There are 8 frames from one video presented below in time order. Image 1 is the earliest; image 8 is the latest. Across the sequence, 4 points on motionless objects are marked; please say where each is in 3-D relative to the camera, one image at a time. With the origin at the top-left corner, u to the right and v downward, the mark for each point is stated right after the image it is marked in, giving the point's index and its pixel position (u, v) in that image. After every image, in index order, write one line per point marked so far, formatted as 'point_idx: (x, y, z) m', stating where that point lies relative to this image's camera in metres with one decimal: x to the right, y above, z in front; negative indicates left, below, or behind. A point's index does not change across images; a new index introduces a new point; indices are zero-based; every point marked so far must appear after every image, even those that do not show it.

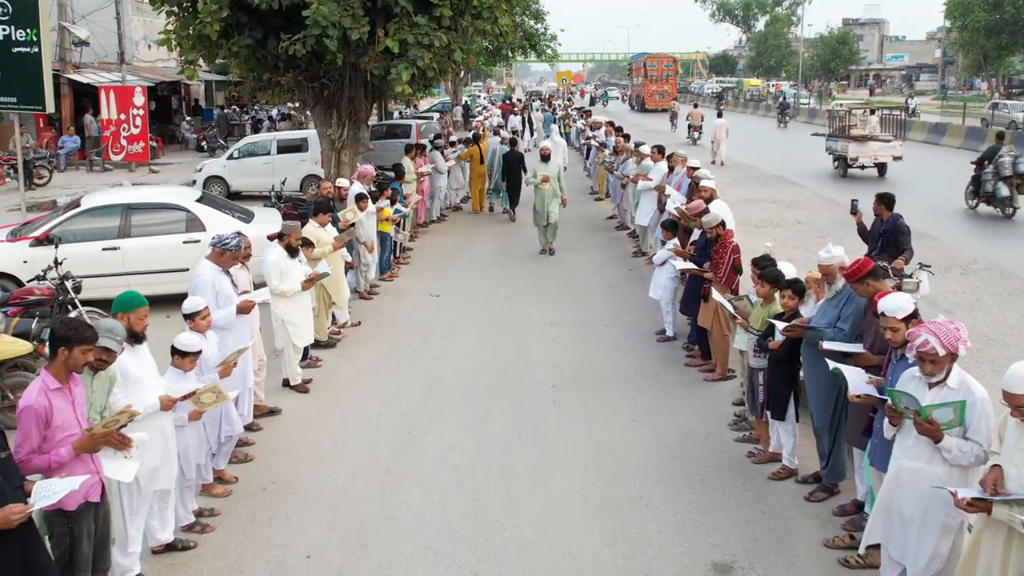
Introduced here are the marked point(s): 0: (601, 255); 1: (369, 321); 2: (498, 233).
0: (+1.1, +0.4, +14.1) m
1: (-1.4, -0.3, +10.6) m
2: (-0.2, +0.9, +16.8) m
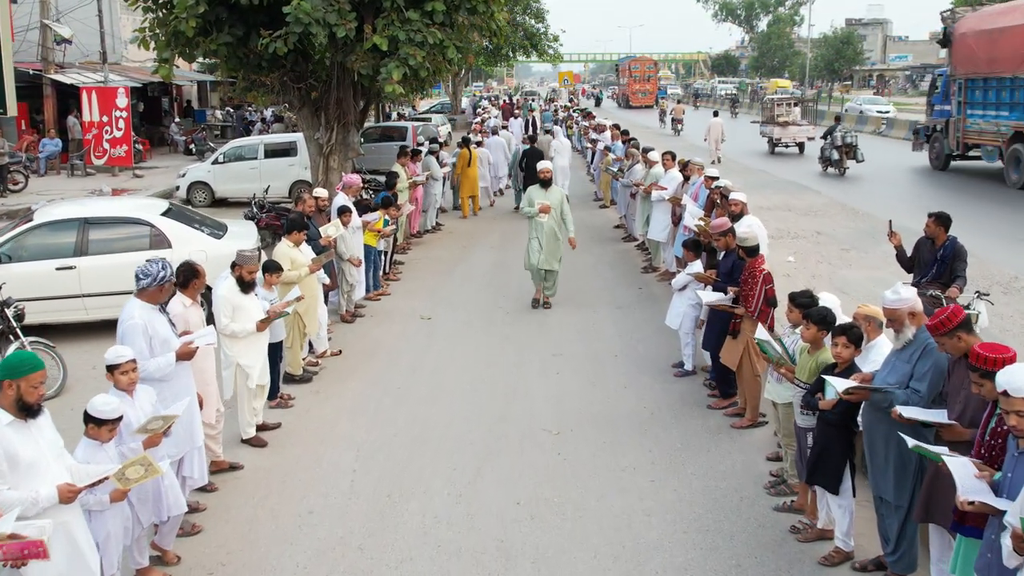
0: (+1.1, +0.2, +13.0) m
1: (-1.4, -0.5, +9.5) m
2: (-0.2, +0.7, +15.7) m
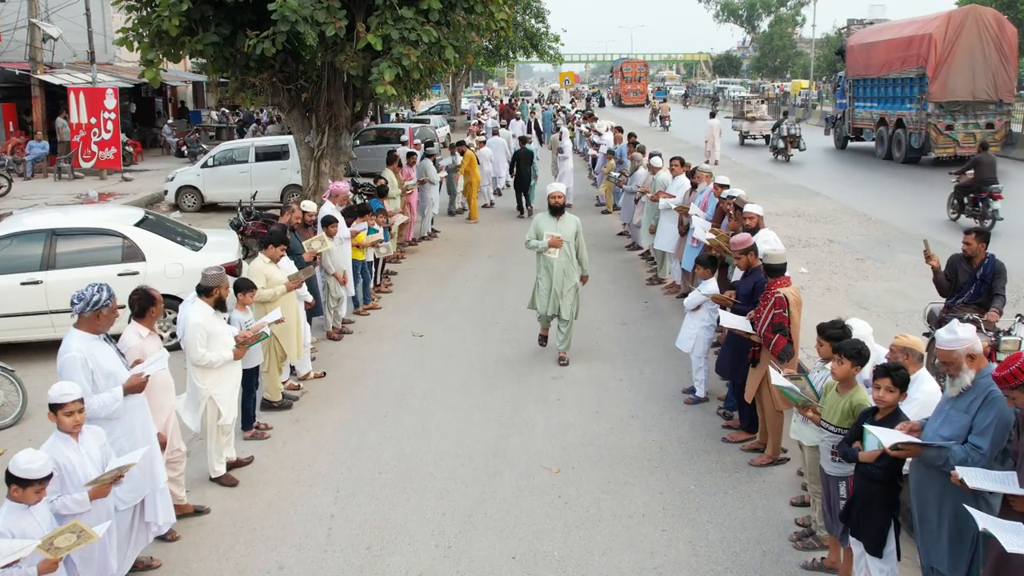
0: (+1.1, +0.1, +12.4) m
1: (-1.4, -0.7, +8.8) m
2: (-0.2, +0.5, +15.0) m
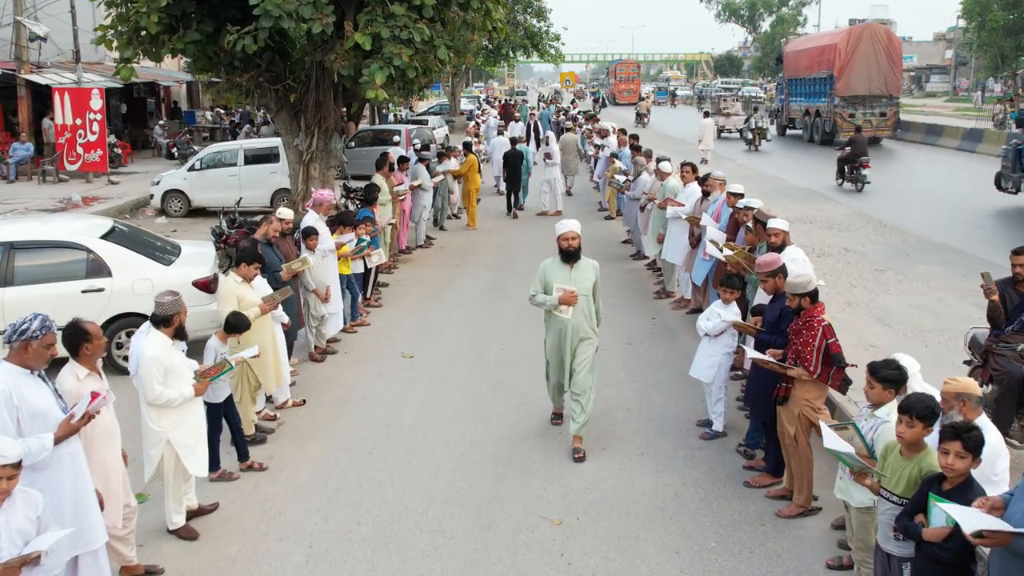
0: (+1.1, -0.1, +11.6) m
1: (-1.4, -0.8, +8.1) m
2: (-0.2, +0.4, +14.3) m
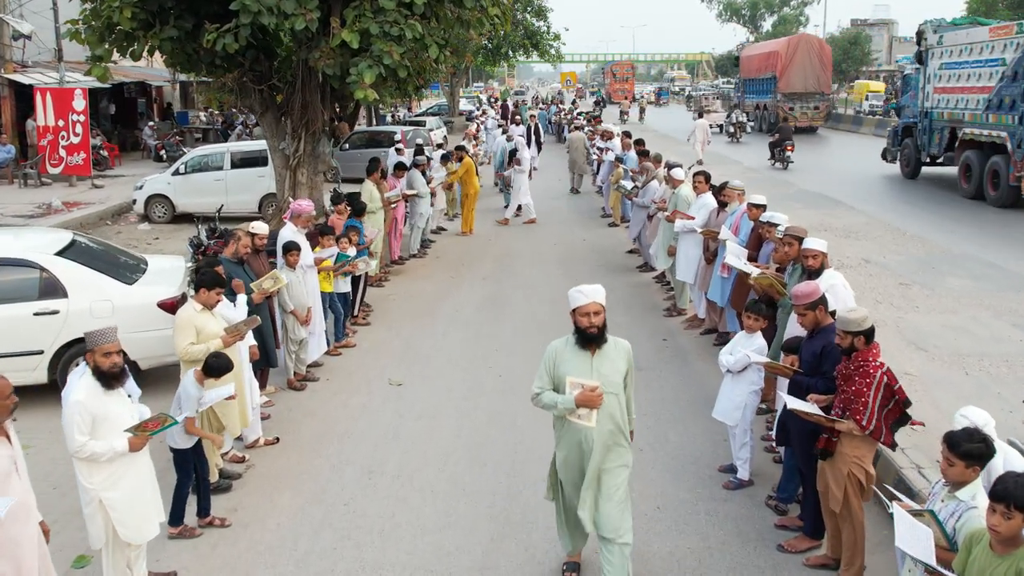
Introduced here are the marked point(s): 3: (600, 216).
0: (+1.1, -0.2, +10.8) m
1: (-1.5, -1.0, +7.2) m
2: (-0.2, +0.2, +13.4) m
3: (+1.5, +1.2, +18.2) m
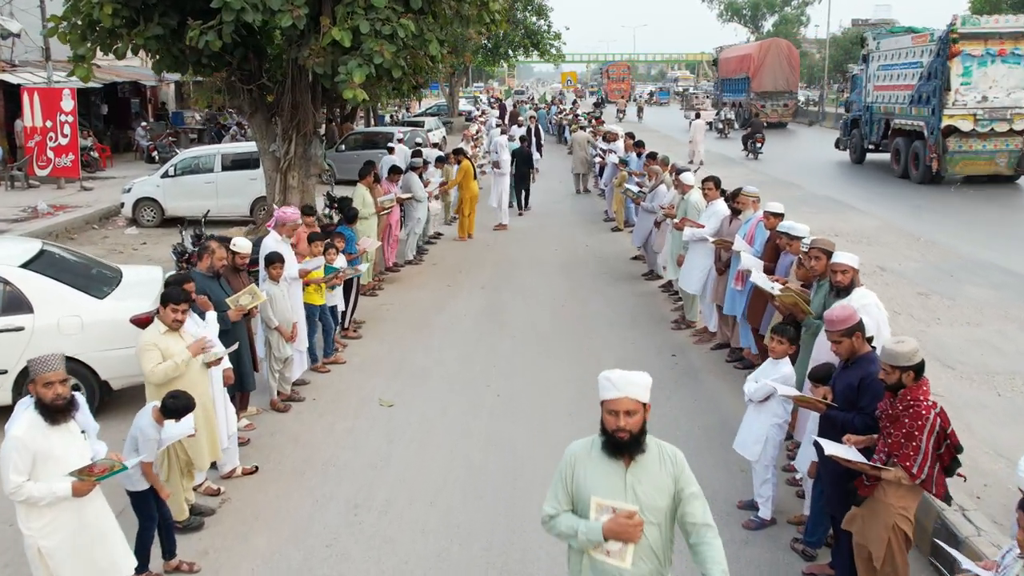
0: (+1.1, -0.3, +10.2) m
1: (-1.5, -1.1, +6.7) m
2: (-0.2, +0.1, +12.9) m
3: (+1.5, +1.1, +17.6) m
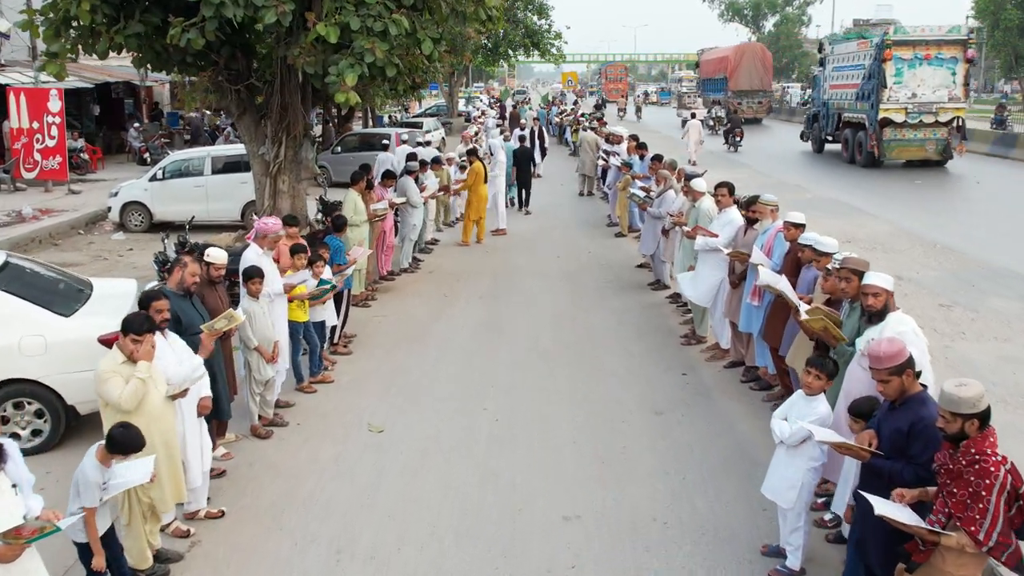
0: (+1.1, -0.4, +9.6) m
1: (-1.5, -1.2, +6.1) m
2: (-0.3, 0.0, +12.3) m
3: (+1.5, +1.0, +17.1) m
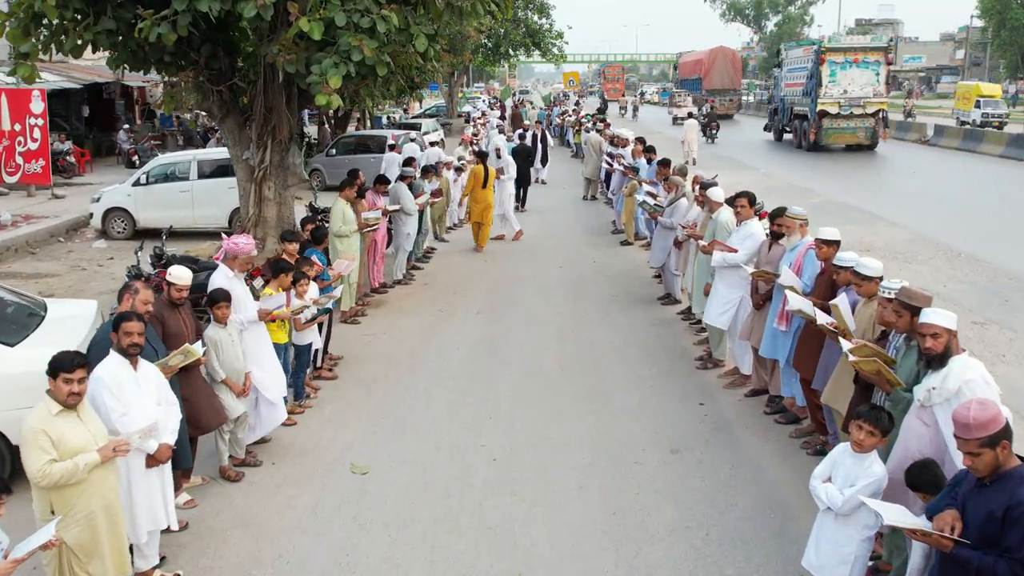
0: (+1.1, -0.6, +8.9) m
1: (-1.5, -1.3, +5.3) m
2: (-0.2, -0.1, +11.5) m
3: (+1.5, +0.8, +16.3) m
